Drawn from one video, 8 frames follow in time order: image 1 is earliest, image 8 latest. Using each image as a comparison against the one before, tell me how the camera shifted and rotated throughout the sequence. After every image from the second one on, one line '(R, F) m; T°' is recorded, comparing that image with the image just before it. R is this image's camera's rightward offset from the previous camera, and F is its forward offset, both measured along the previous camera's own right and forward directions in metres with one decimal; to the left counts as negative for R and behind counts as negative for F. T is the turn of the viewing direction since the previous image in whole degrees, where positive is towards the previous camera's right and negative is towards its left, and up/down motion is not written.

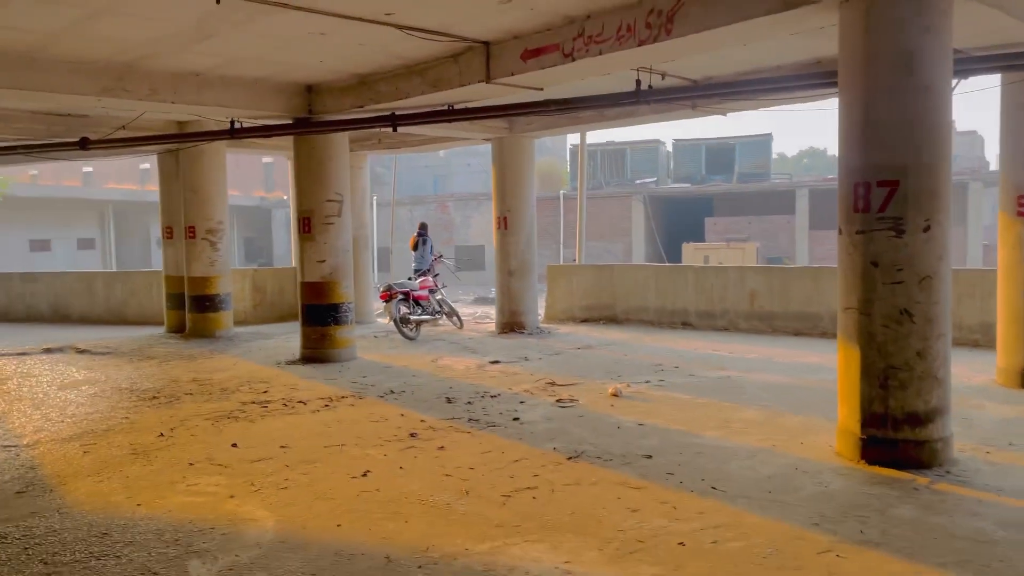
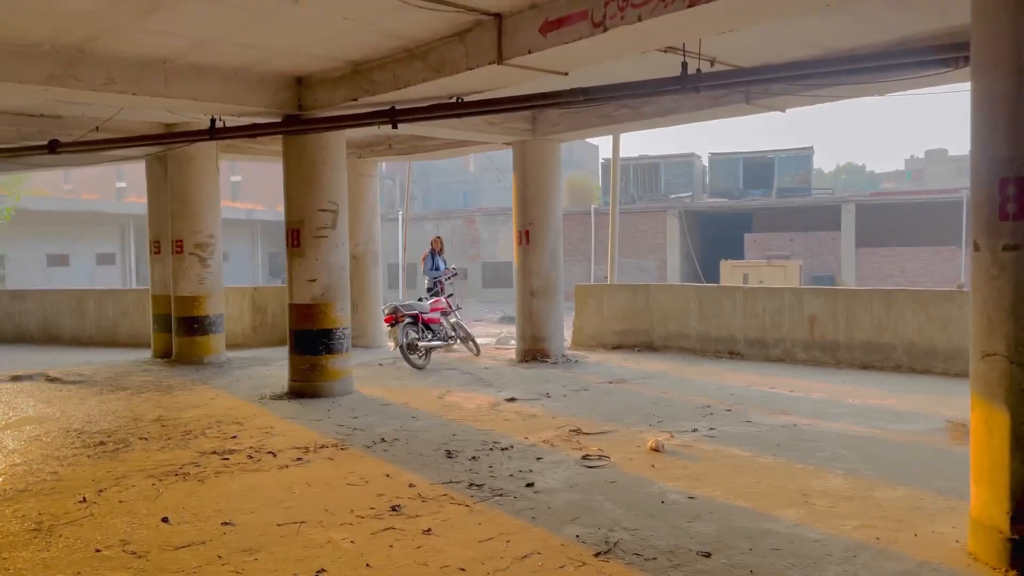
(+0.1, +1.4) m; -2°
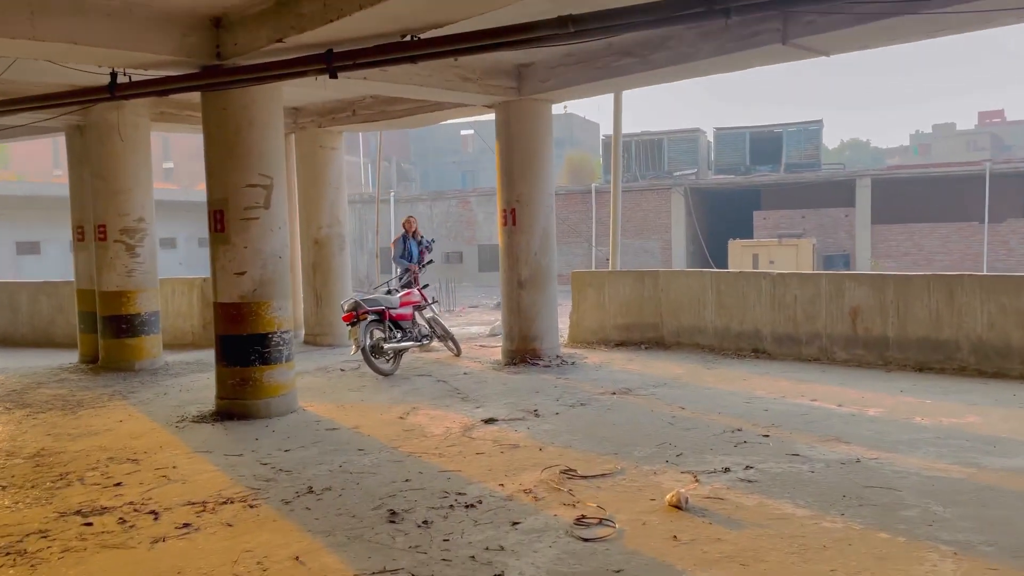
(+0.2, +1.6) m; 0°
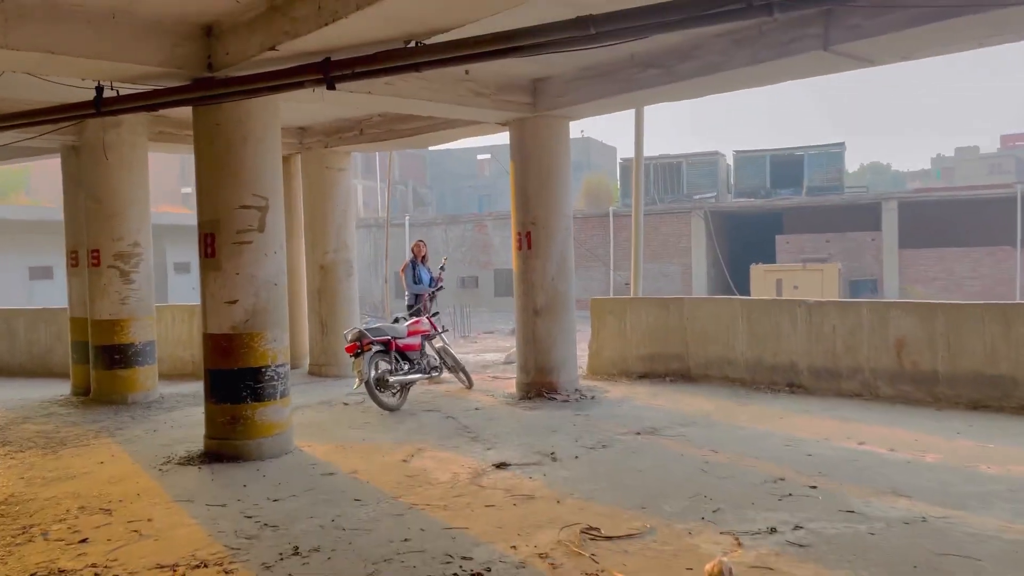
(0.0, +0.6) m; -1°
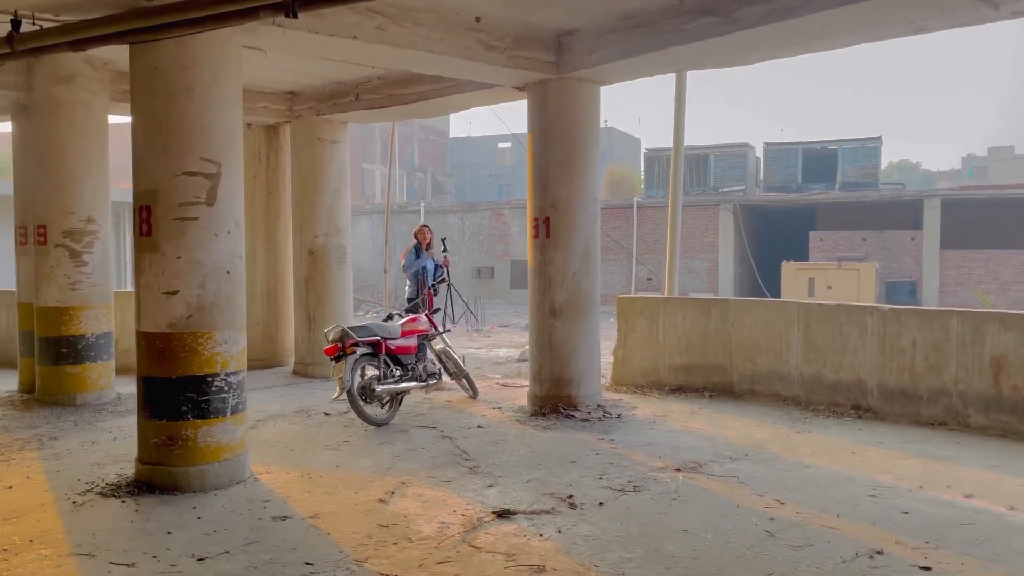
(0.0, +1.3) m; -1°
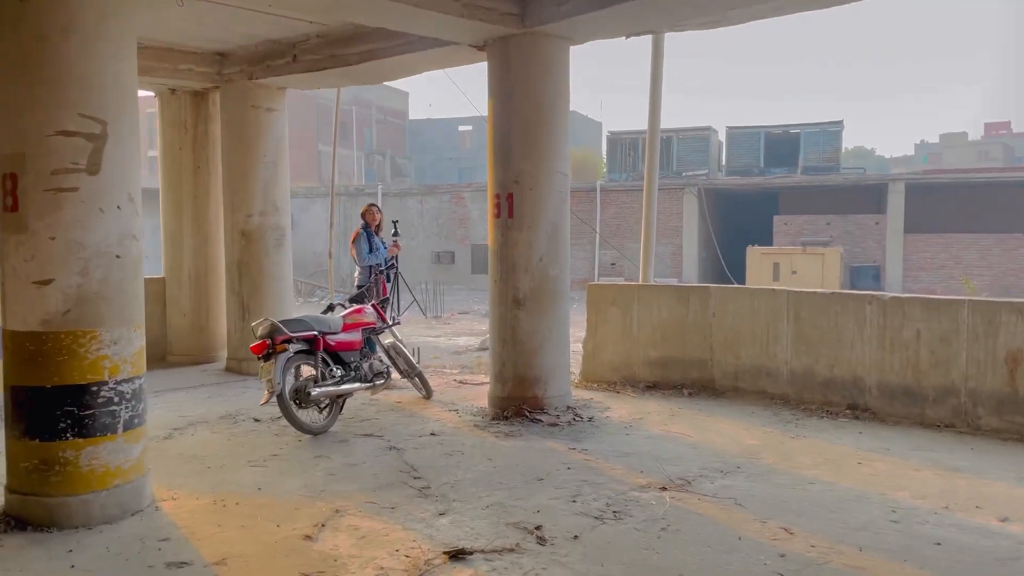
(0.0, +0.8) m; +3°
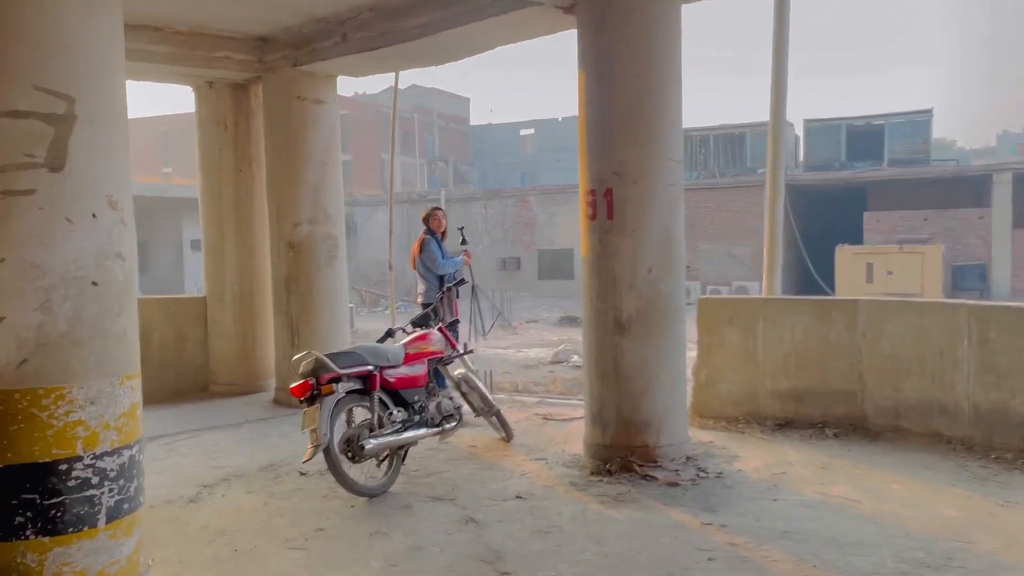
(-0.2, +1.2) m; -4°
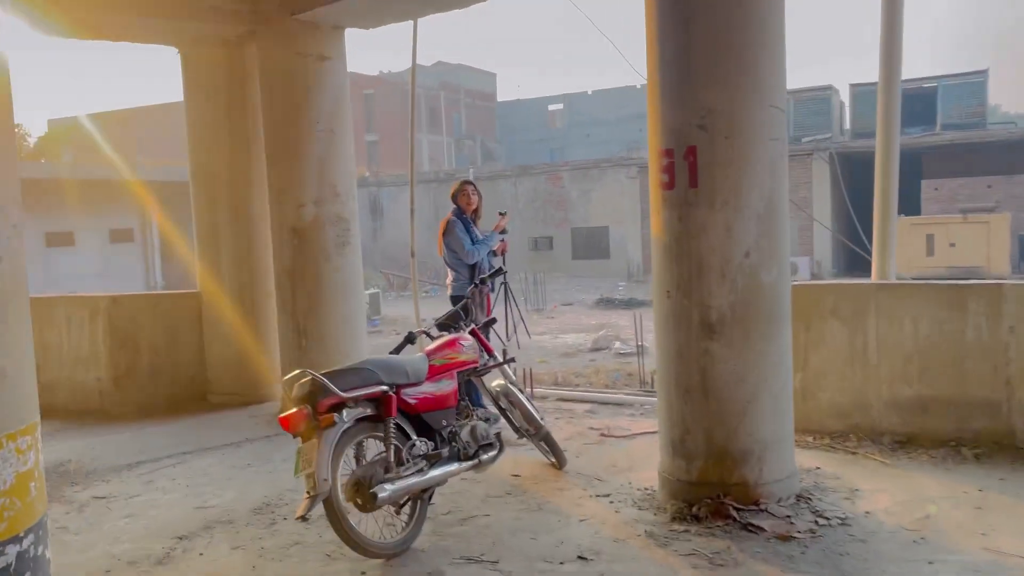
(-0.1, +1.1) m; -2°
